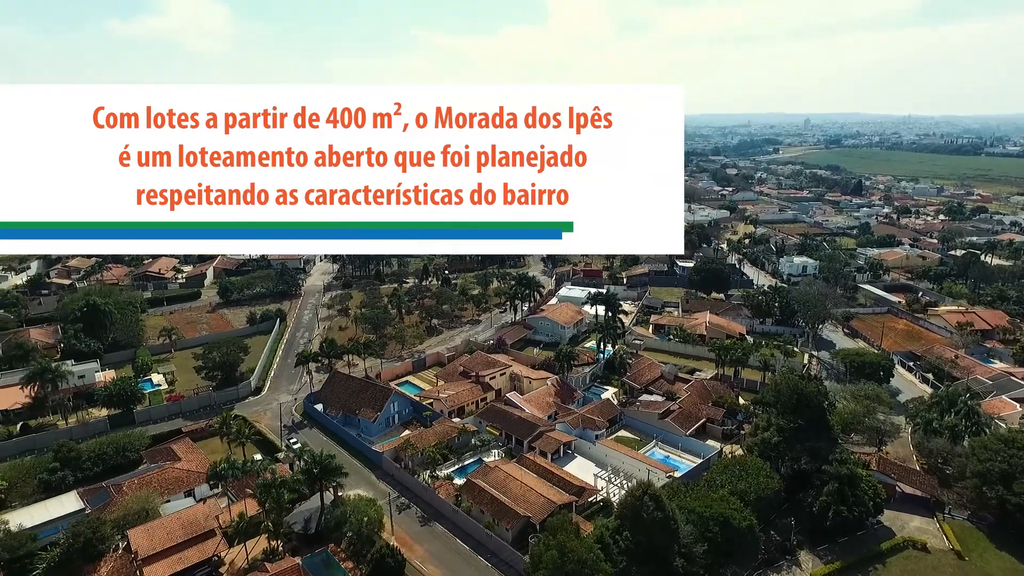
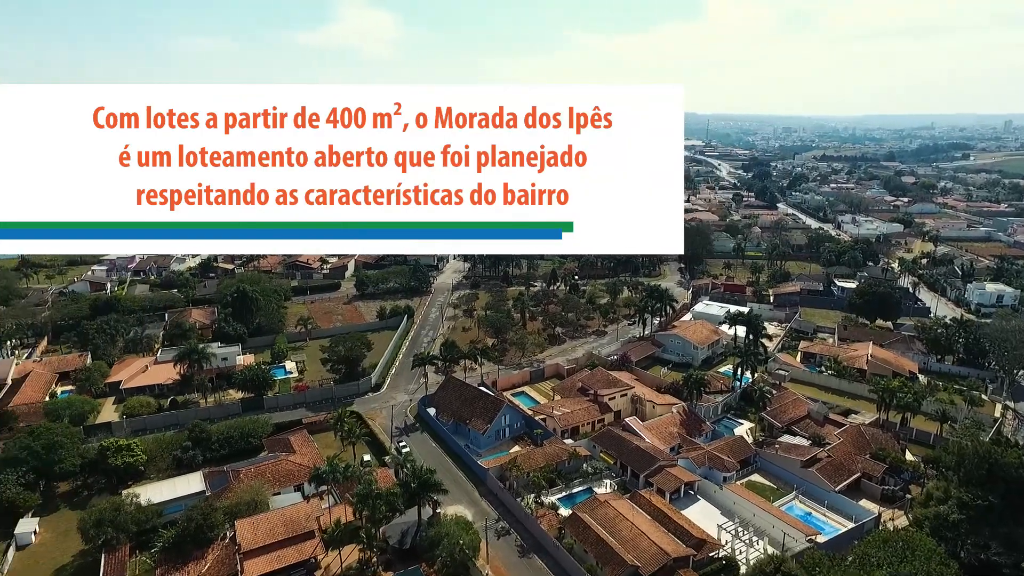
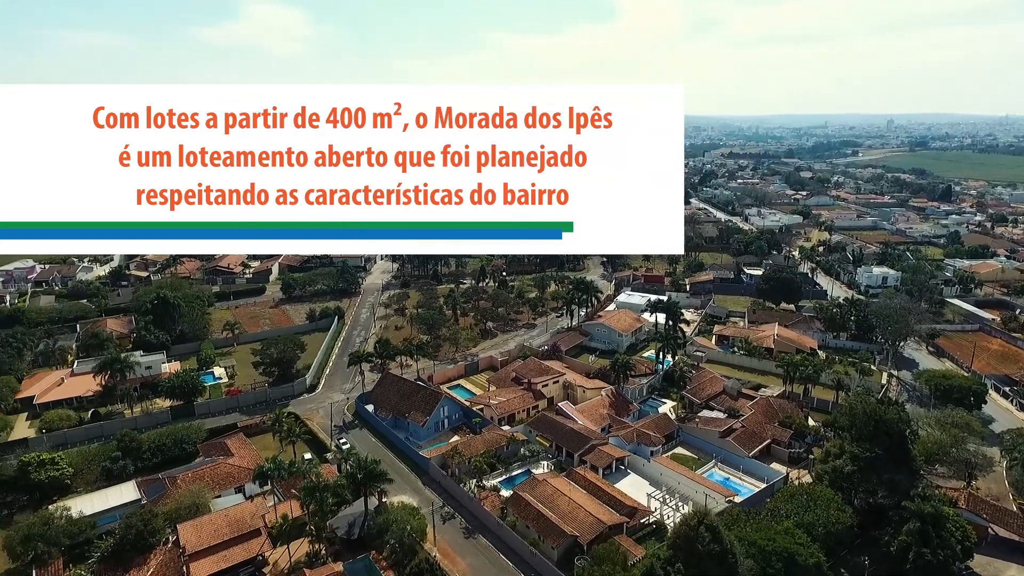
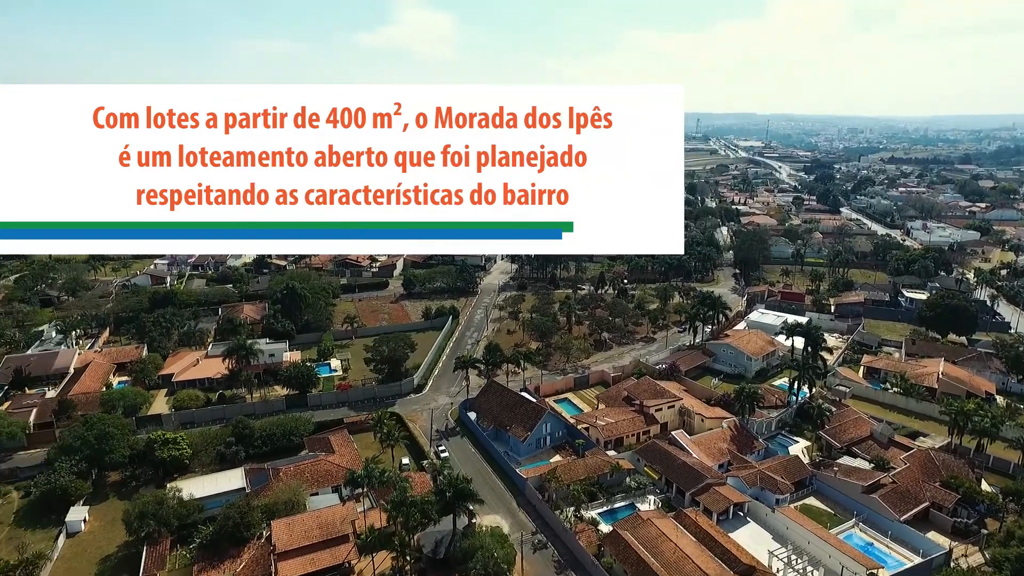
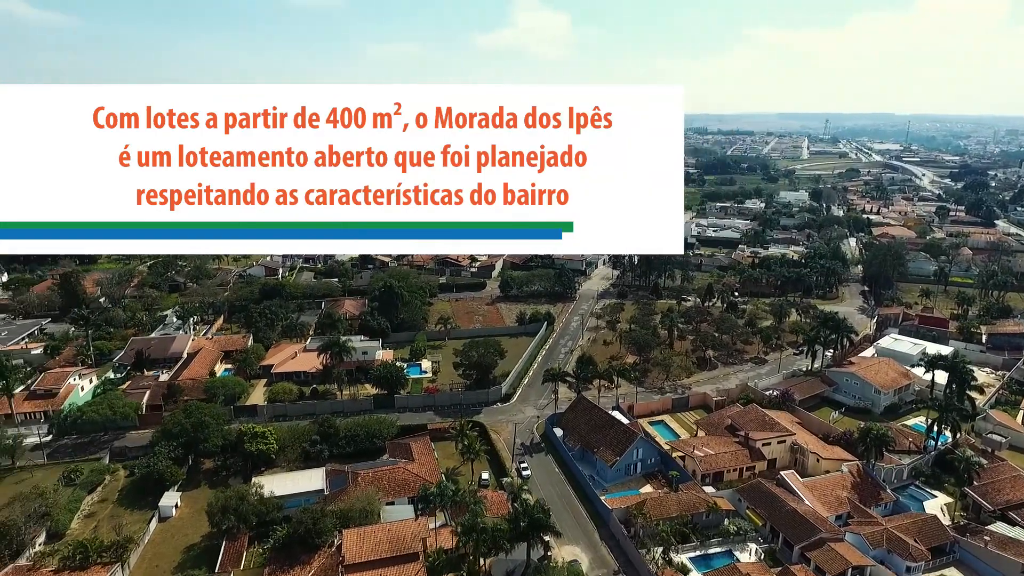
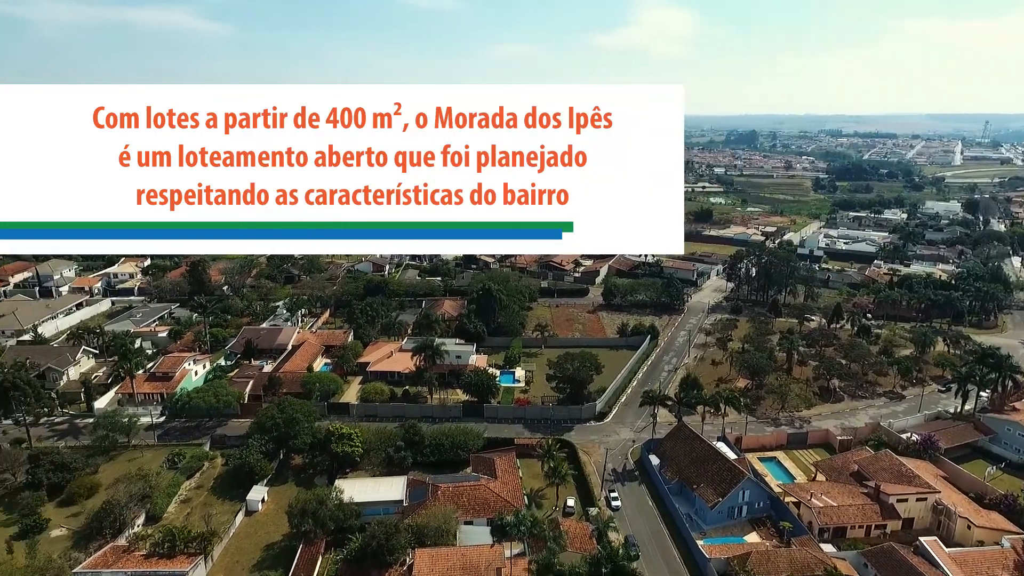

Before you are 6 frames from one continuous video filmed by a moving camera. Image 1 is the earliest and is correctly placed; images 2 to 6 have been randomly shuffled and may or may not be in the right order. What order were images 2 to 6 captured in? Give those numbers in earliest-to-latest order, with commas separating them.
3, 2, 4, 5, 6
